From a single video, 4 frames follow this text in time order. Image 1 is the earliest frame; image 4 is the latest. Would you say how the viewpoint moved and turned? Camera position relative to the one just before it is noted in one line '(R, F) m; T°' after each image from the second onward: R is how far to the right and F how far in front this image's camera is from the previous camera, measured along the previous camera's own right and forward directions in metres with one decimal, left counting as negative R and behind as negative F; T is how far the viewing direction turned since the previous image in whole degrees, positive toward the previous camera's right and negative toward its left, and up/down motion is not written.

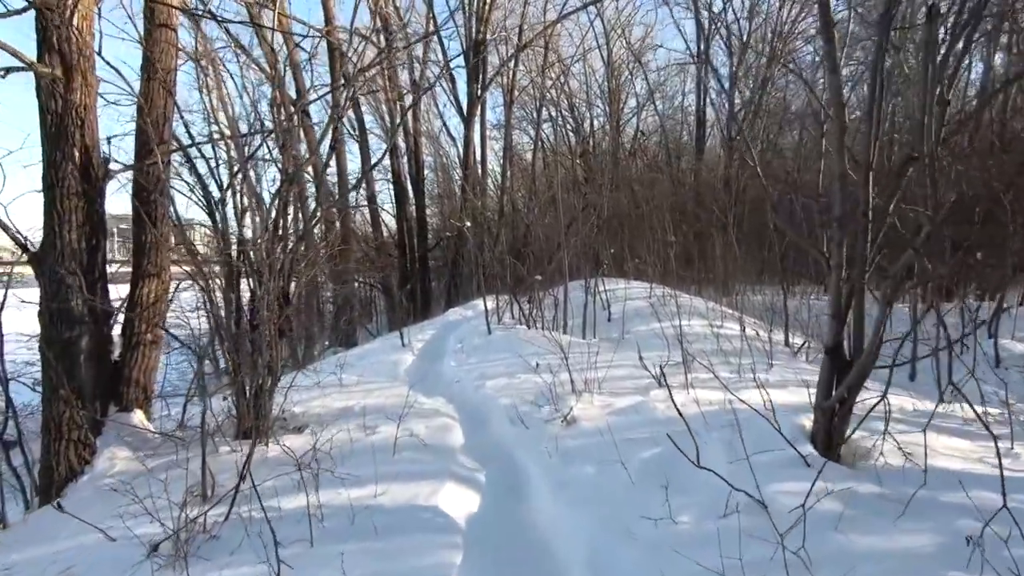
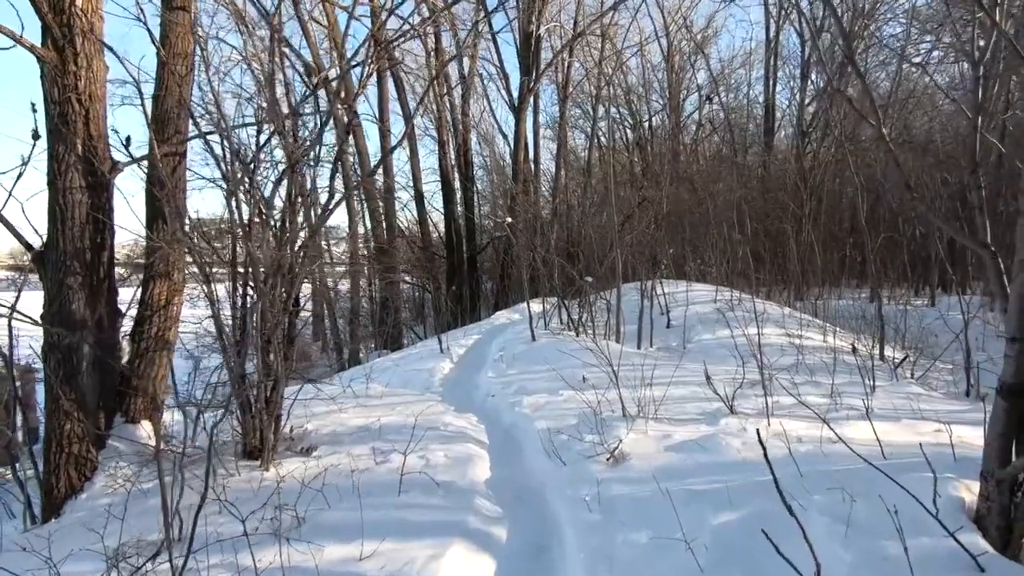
(+0.2, +0.9) m; -6°
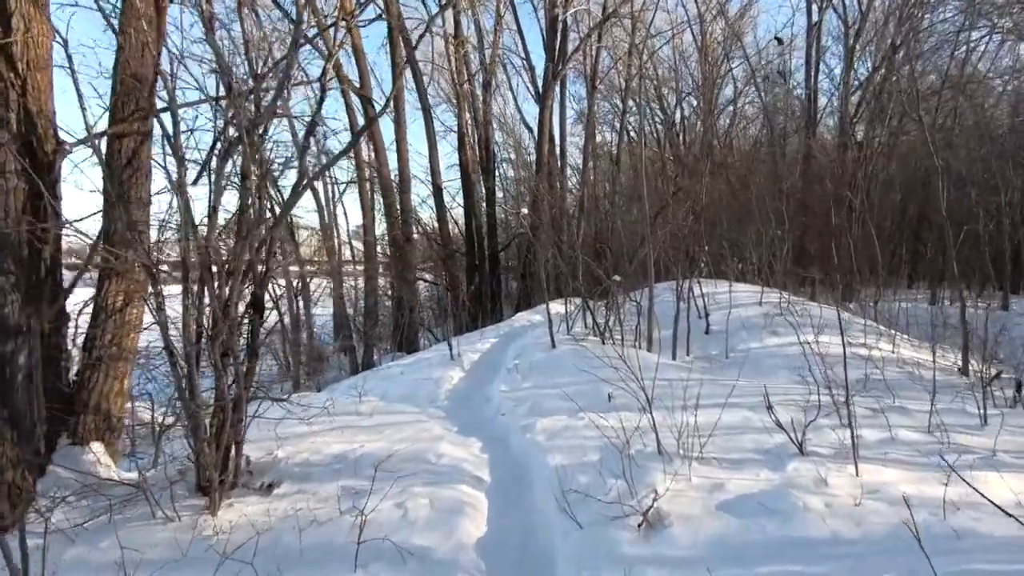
(+0.2, +1.0) m; -3°
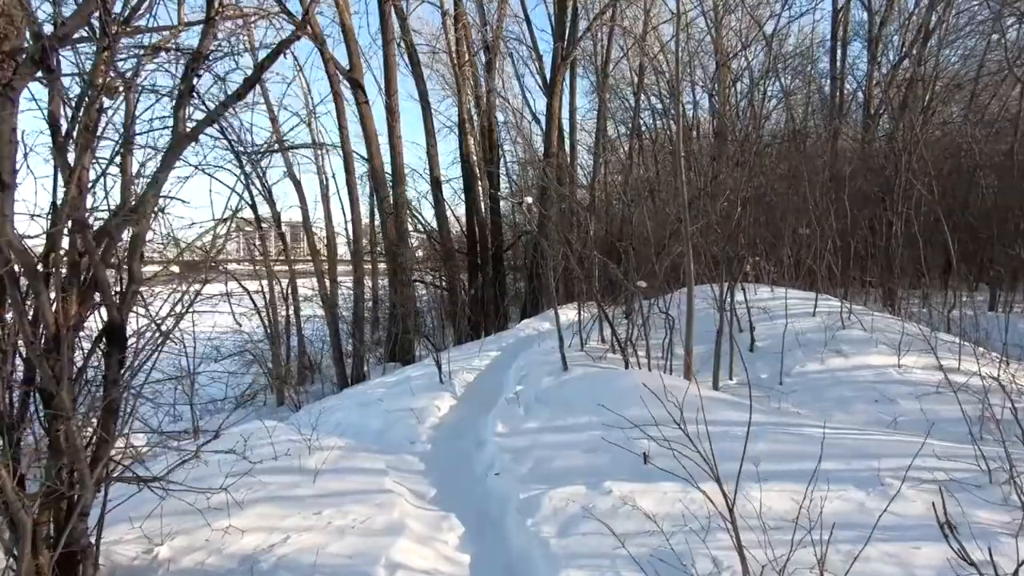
(+0.1, +1.5) m; -1°
